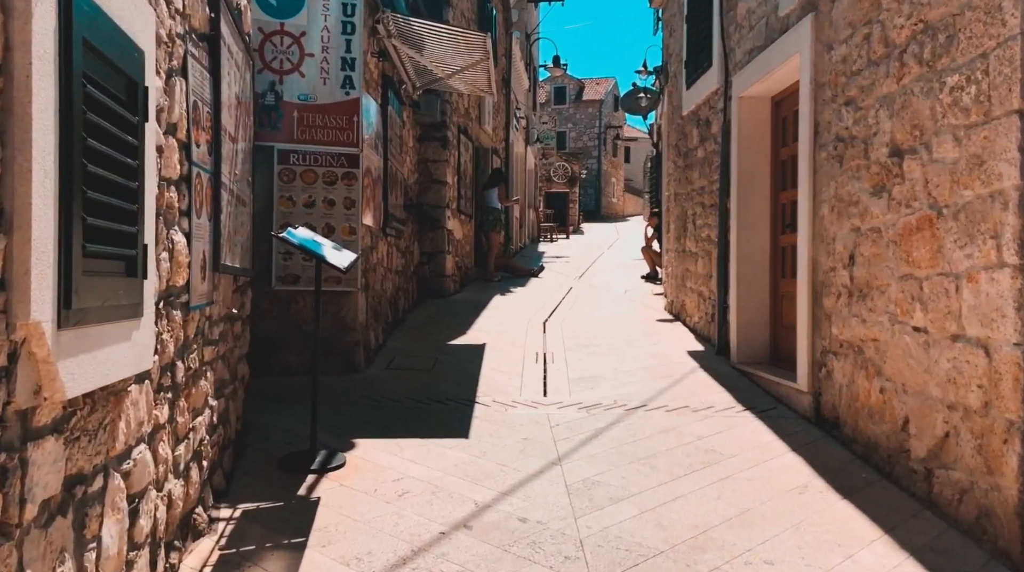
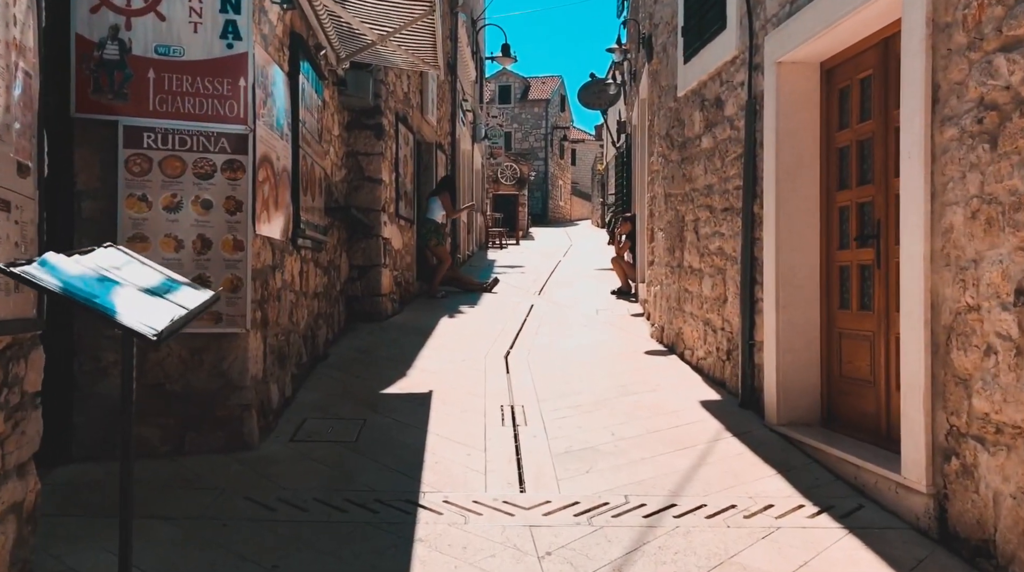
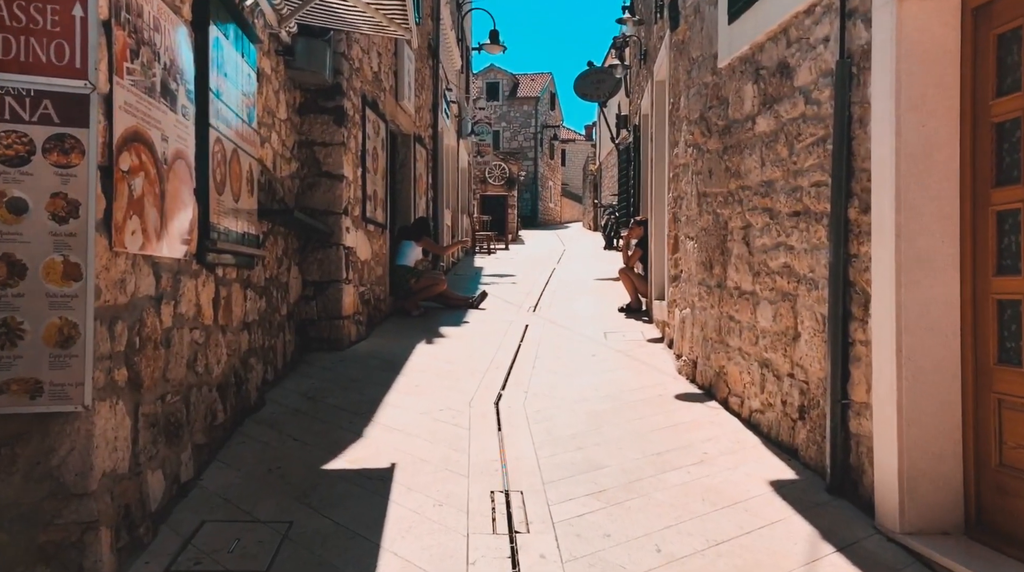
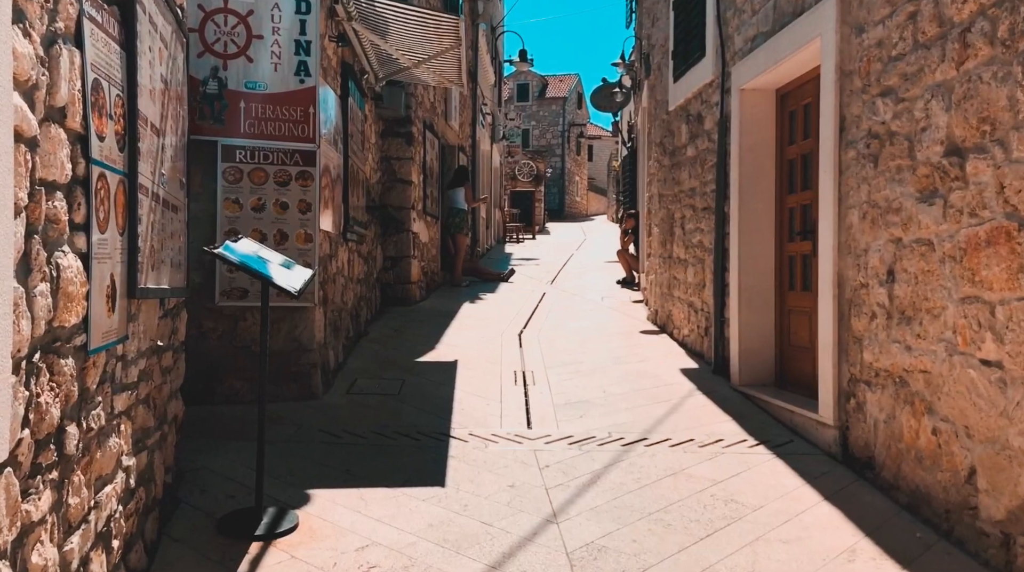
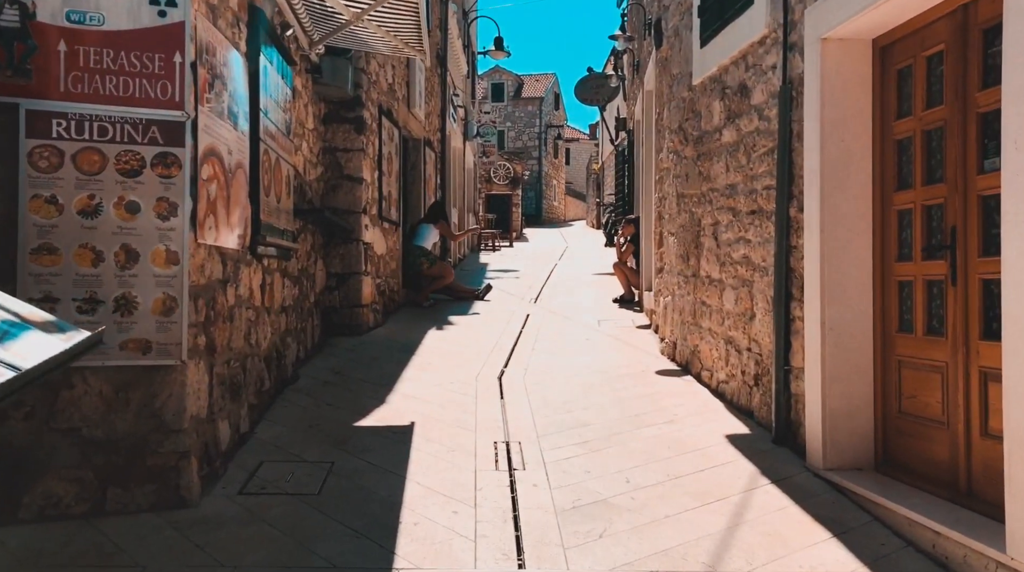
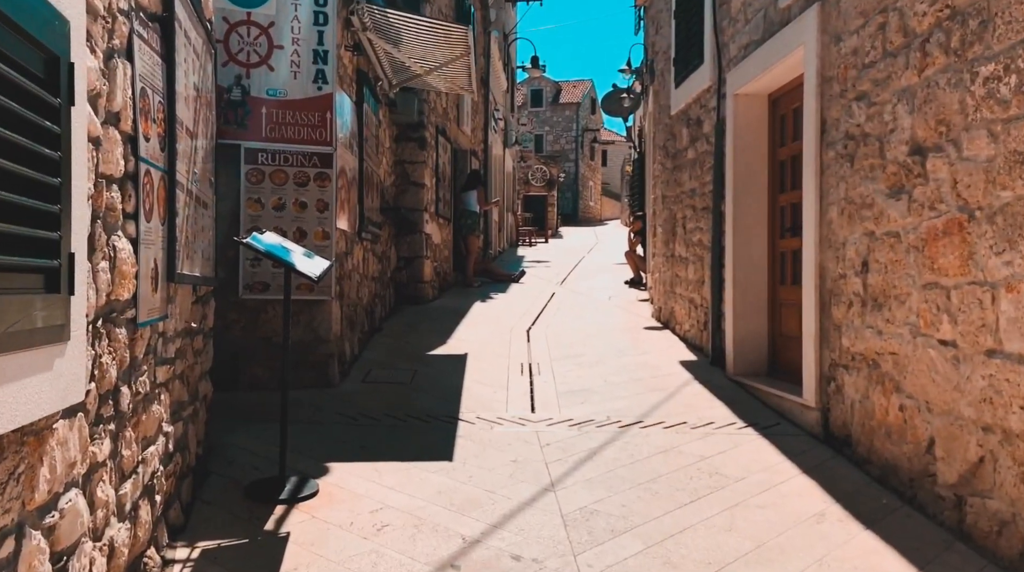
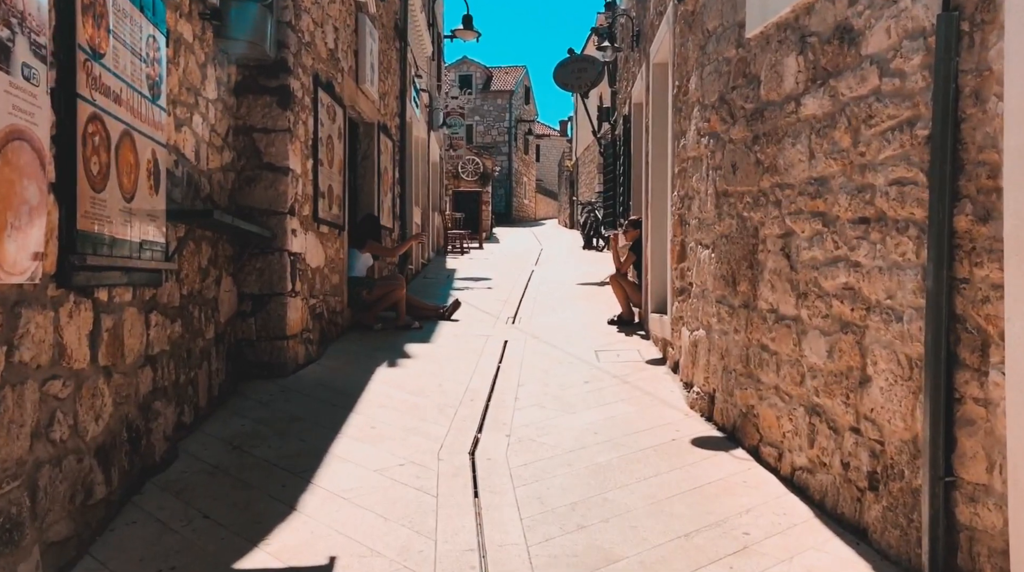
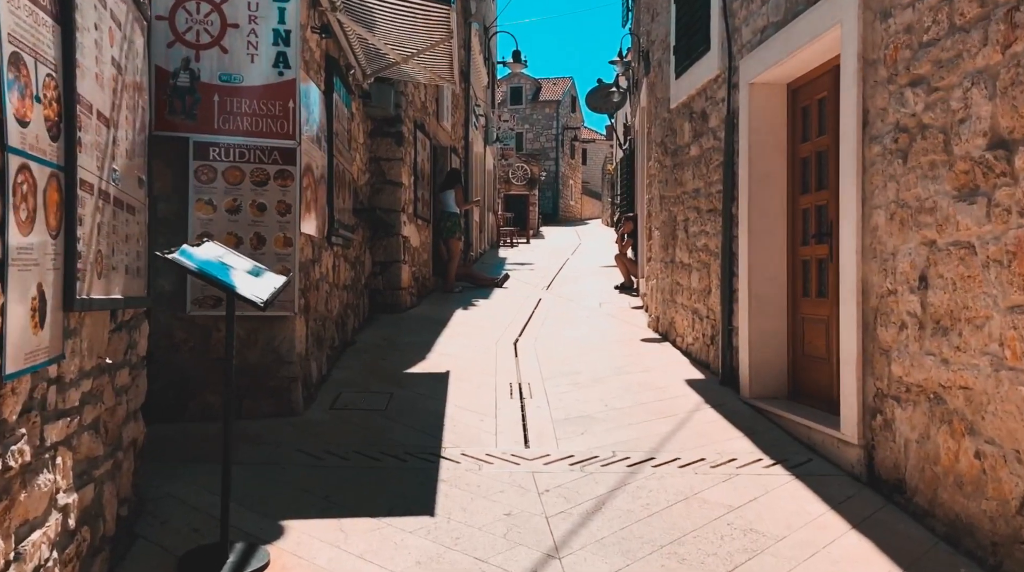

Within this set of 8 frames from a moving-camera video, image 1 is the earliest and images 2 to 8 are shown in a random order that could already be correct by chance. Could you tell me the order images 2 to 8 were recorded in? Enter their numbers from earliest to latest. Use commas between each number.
6, 4, 8, 2, 5, 3, 7
